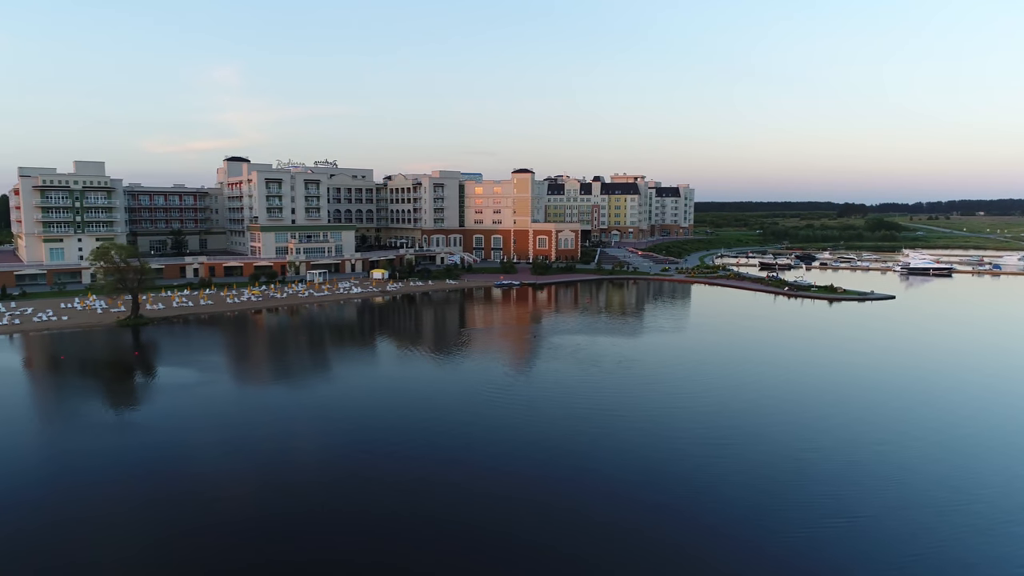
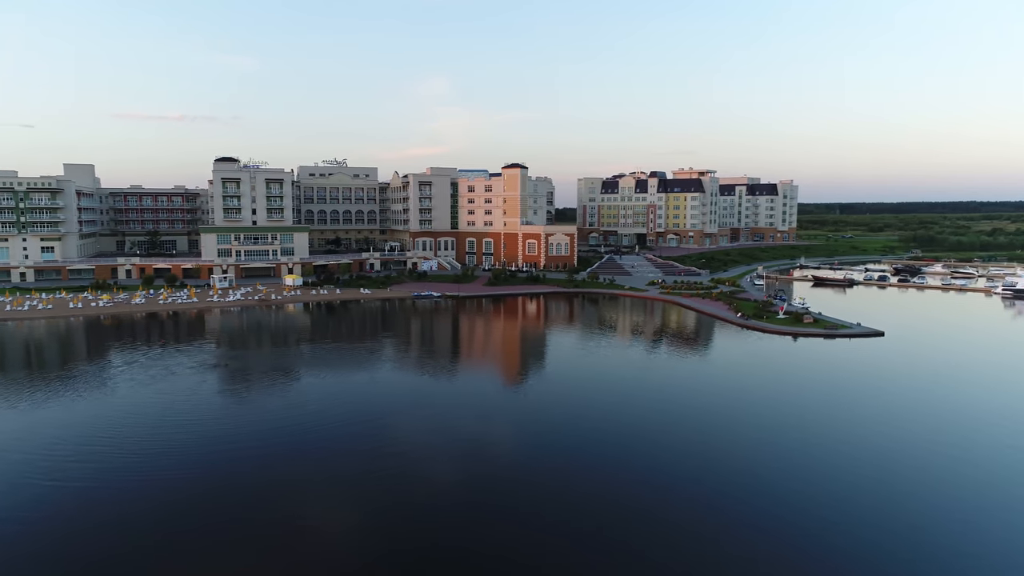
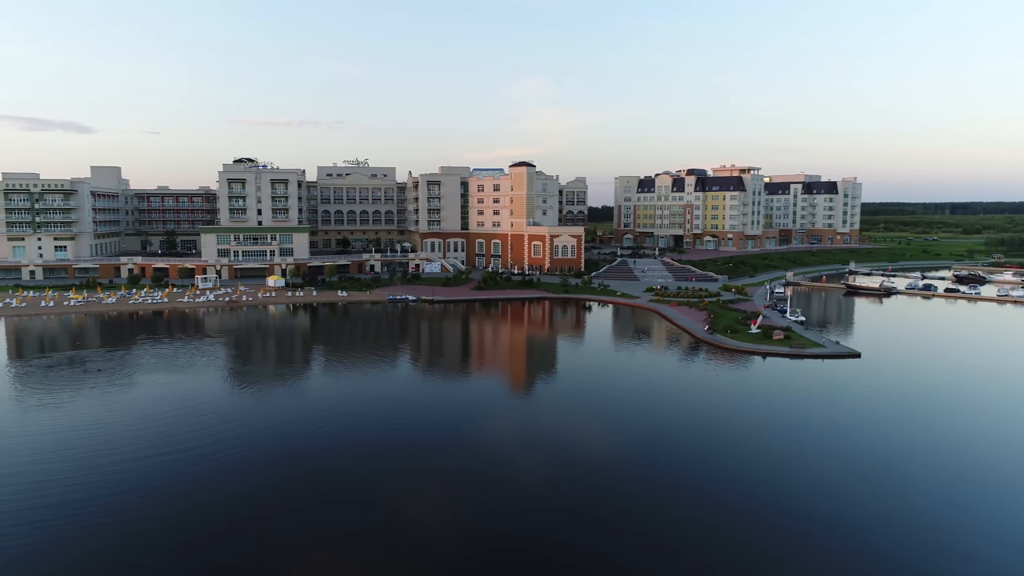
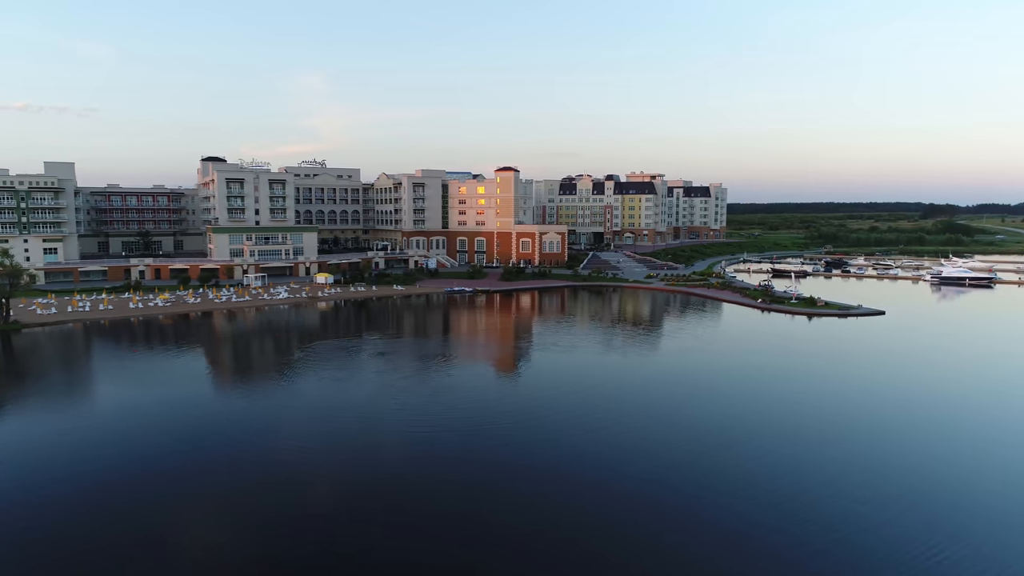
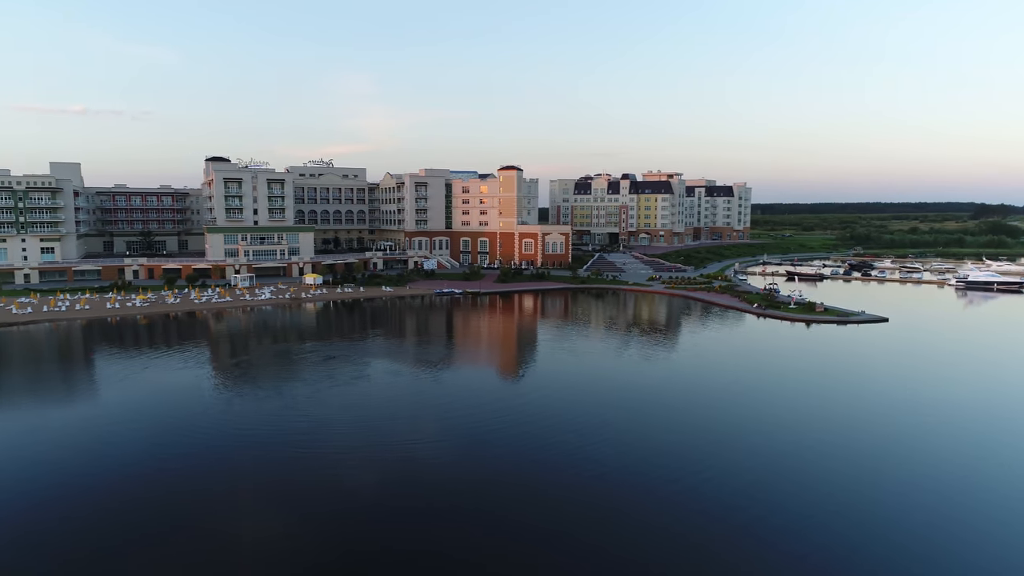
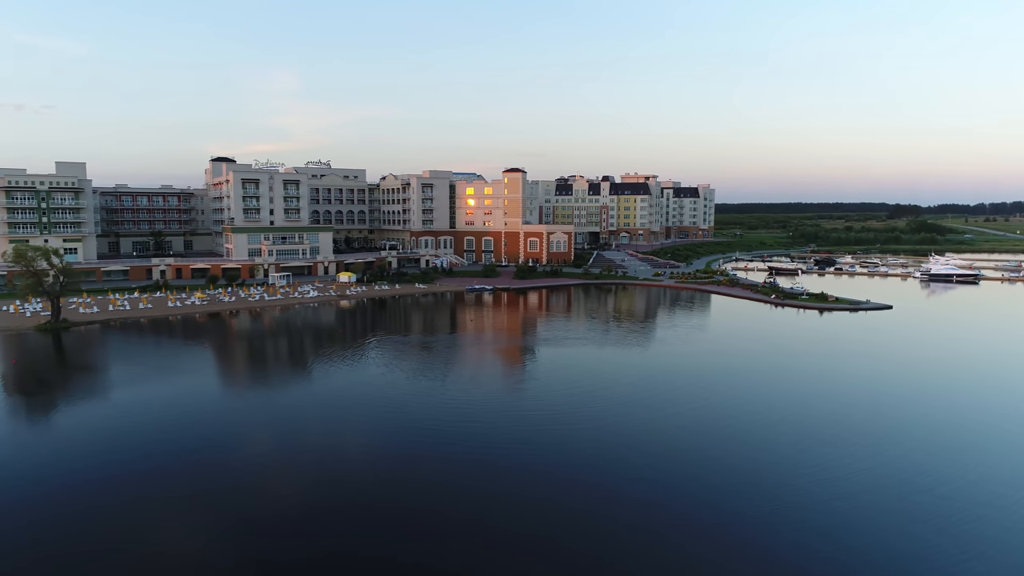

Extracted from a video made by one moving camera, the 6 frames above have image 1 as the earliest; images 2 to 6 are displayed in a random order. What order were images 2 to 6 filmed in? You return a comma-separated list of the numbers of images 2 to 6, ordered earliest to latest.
6, 4, 5, 2, 3
